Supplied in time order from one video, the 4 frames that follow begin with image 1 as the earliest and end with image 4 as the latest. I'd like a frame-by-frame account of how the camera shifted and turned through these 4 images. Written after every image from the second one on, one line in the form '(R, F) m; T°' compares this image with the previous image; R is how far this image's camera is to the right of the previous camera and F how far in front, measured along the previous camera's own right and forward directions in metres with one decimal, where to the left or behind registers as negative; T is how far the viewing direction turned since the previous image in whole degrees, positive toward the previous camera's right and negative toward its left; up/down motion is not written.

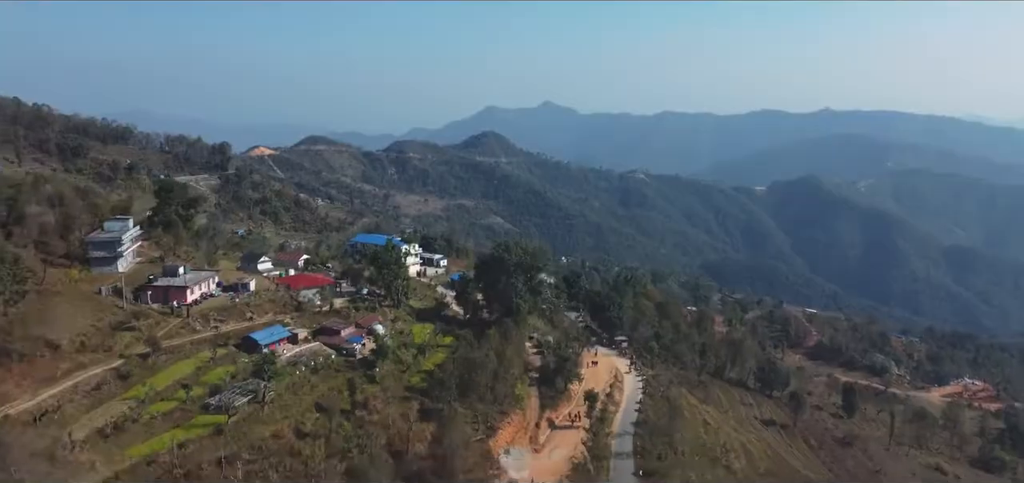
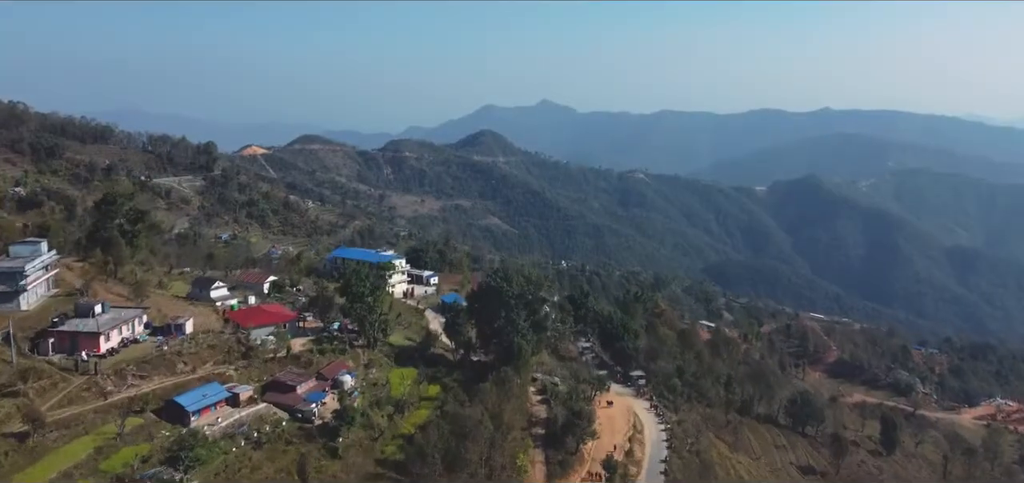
(0.0, +3.2) m; 0°
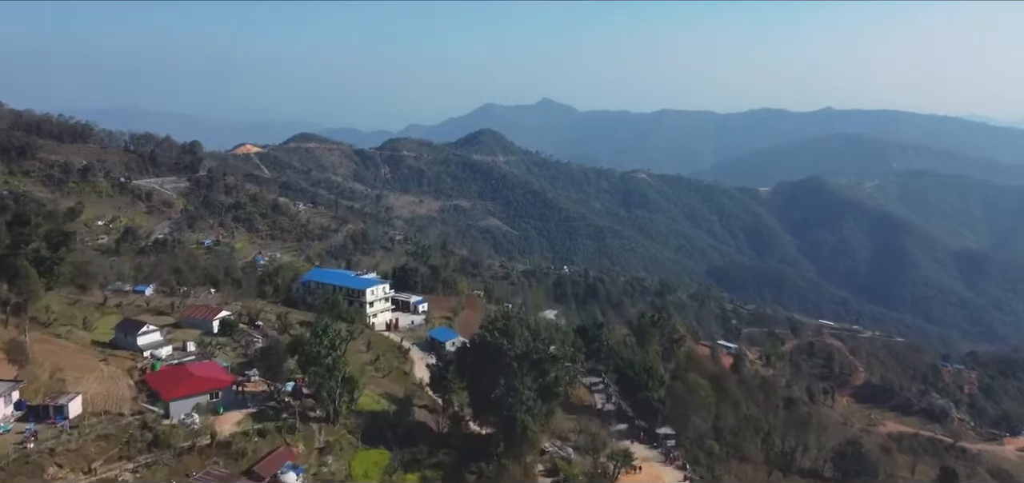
(0.0, +3.5) m; 0°
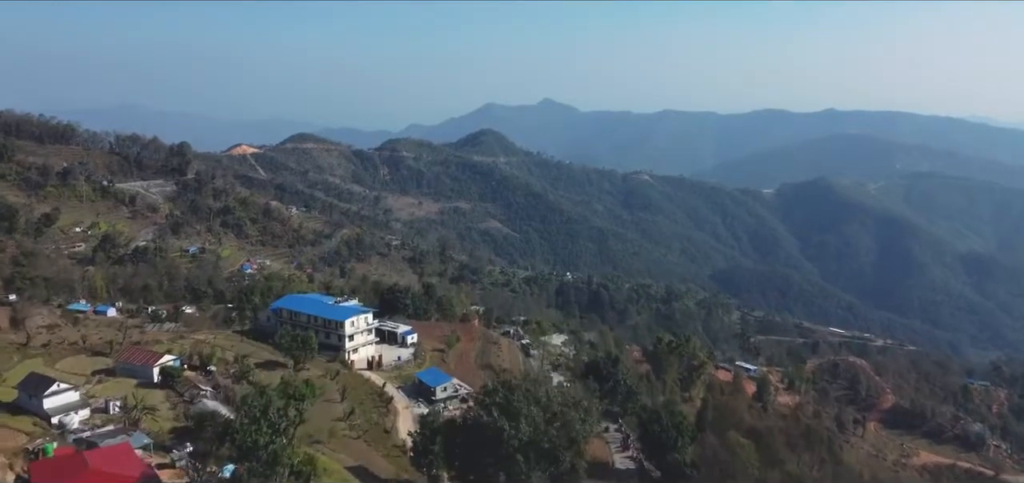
(0.0, +2.9) m; 0°
